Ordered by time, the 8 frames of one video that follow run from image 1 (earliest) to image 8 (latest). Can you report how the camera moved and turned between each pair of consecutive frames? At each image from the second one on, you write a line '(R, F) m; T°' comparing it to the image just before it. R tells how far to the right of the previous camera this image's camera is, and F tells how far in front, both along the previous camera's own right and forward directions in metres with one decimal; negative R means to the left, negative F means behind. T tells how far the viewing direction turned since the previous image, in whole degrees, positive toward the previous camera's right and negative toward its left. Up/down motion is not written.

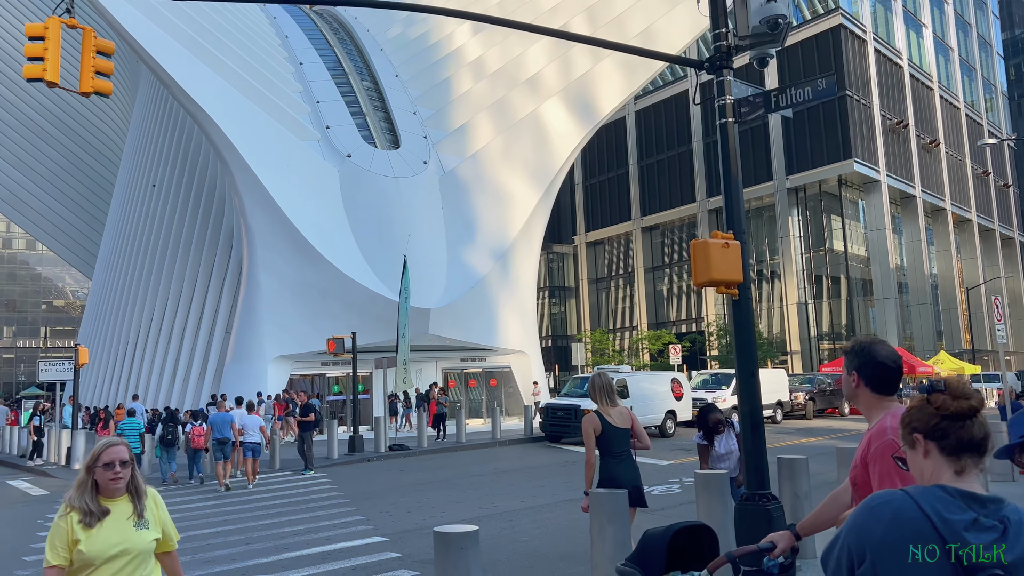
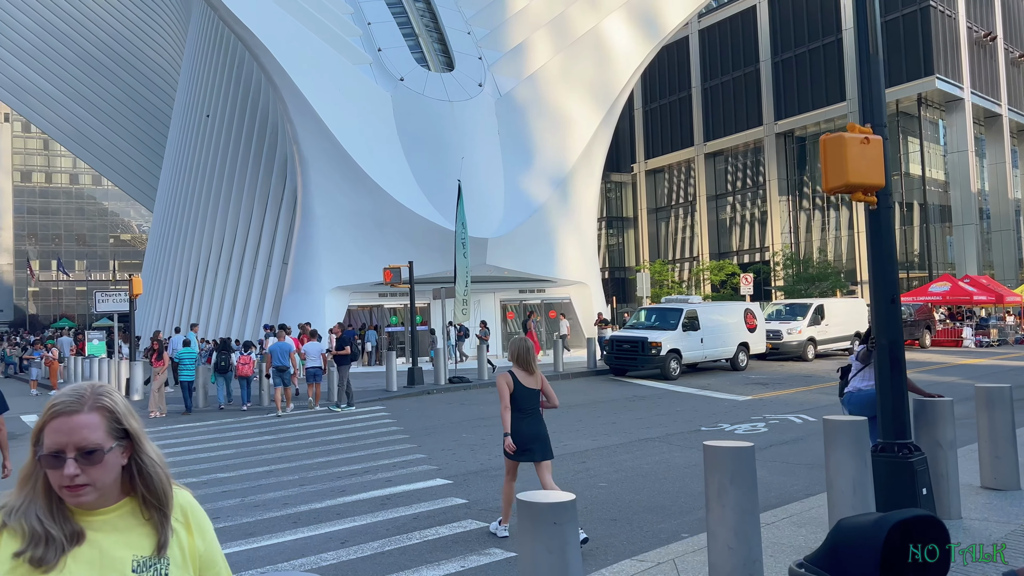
(-0.2, +1.1) m; -4°
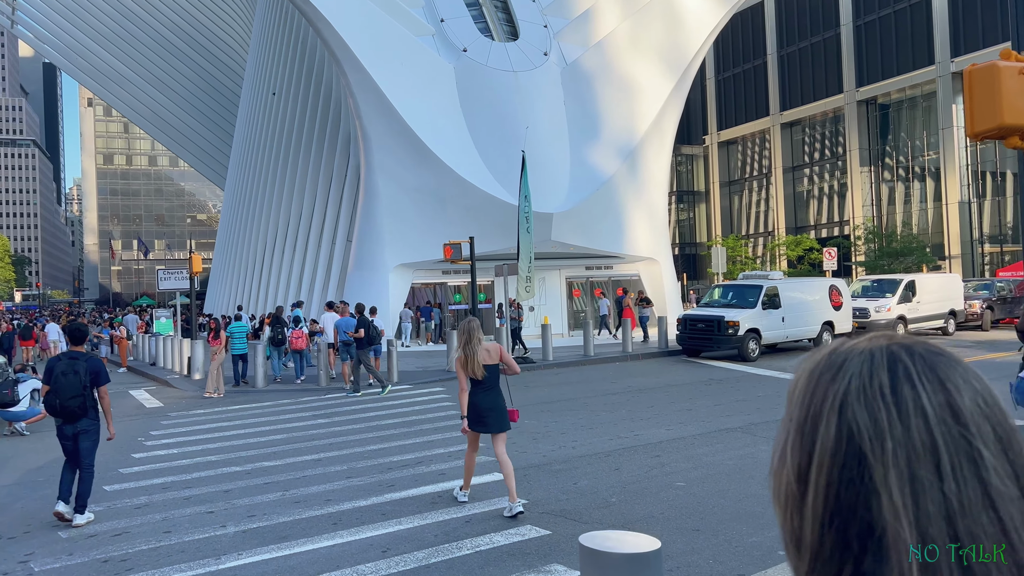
(0.0, +0.9) m; -5°
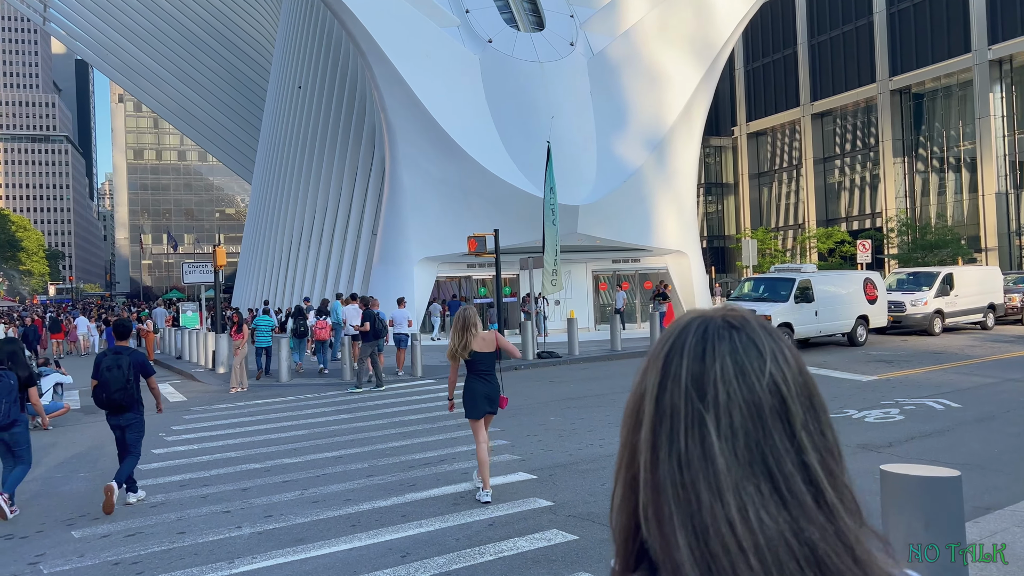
(0.0, +0.3) m; -2°
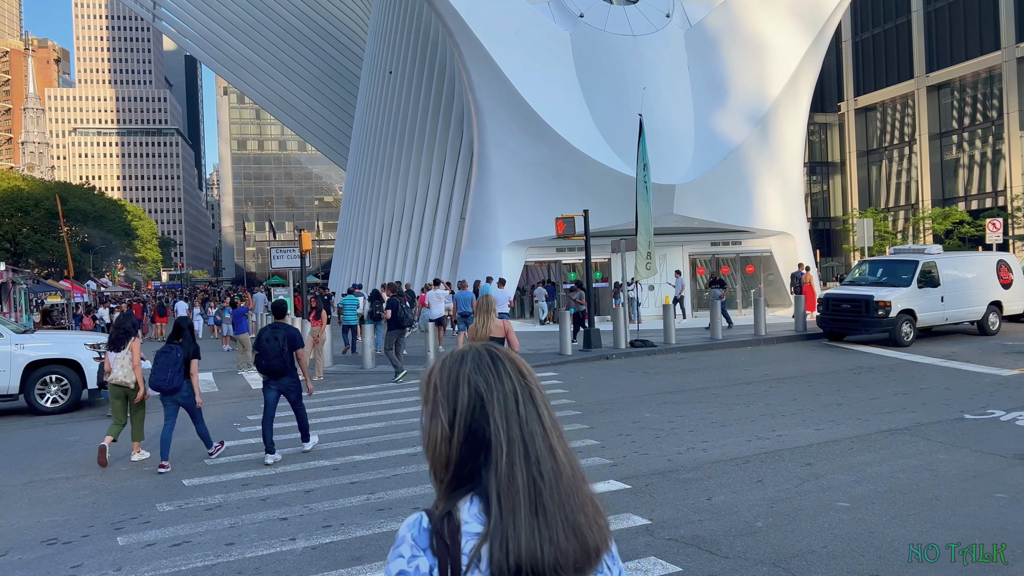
(0.0, +1.0) m; -6°
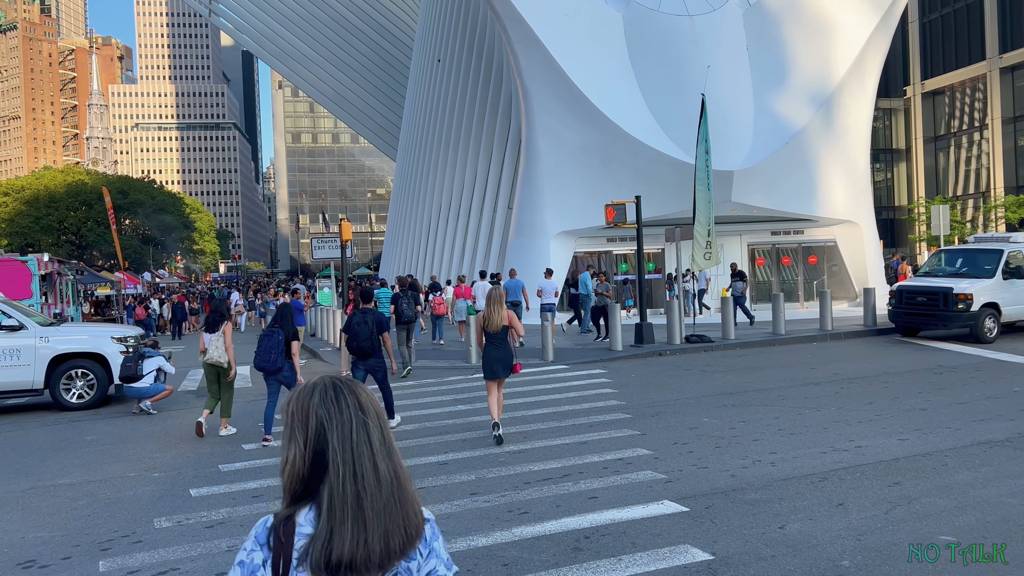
(+0.1, +0.9) m; -4°
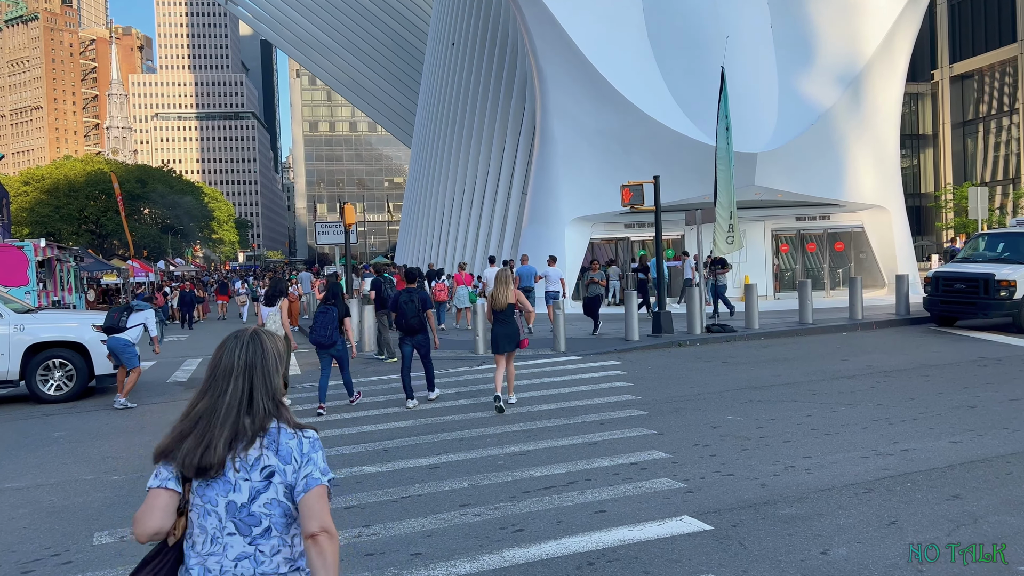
(+0.2, +0.9) m; -1°
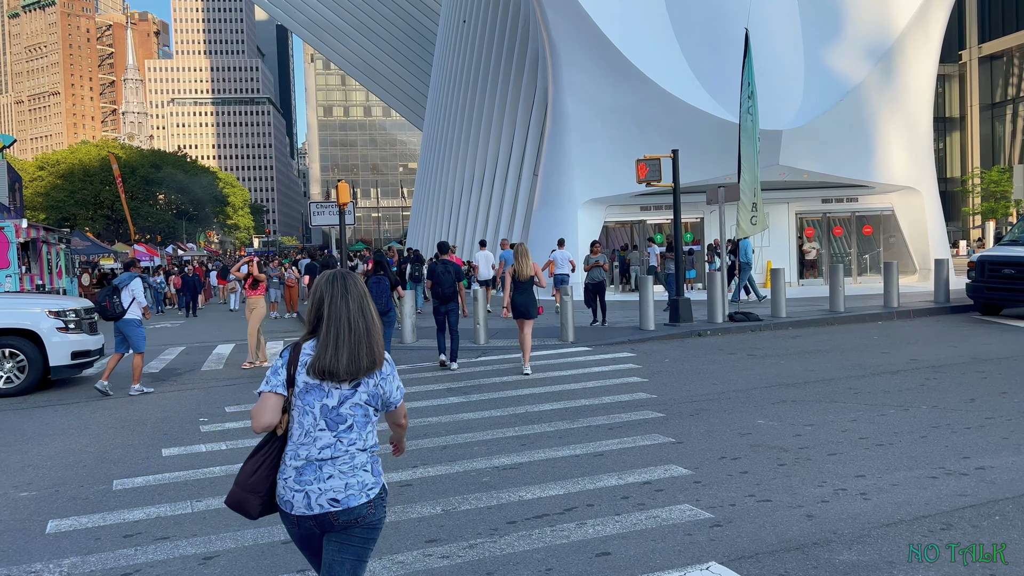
(+0.2, +1.2) m; -1°
